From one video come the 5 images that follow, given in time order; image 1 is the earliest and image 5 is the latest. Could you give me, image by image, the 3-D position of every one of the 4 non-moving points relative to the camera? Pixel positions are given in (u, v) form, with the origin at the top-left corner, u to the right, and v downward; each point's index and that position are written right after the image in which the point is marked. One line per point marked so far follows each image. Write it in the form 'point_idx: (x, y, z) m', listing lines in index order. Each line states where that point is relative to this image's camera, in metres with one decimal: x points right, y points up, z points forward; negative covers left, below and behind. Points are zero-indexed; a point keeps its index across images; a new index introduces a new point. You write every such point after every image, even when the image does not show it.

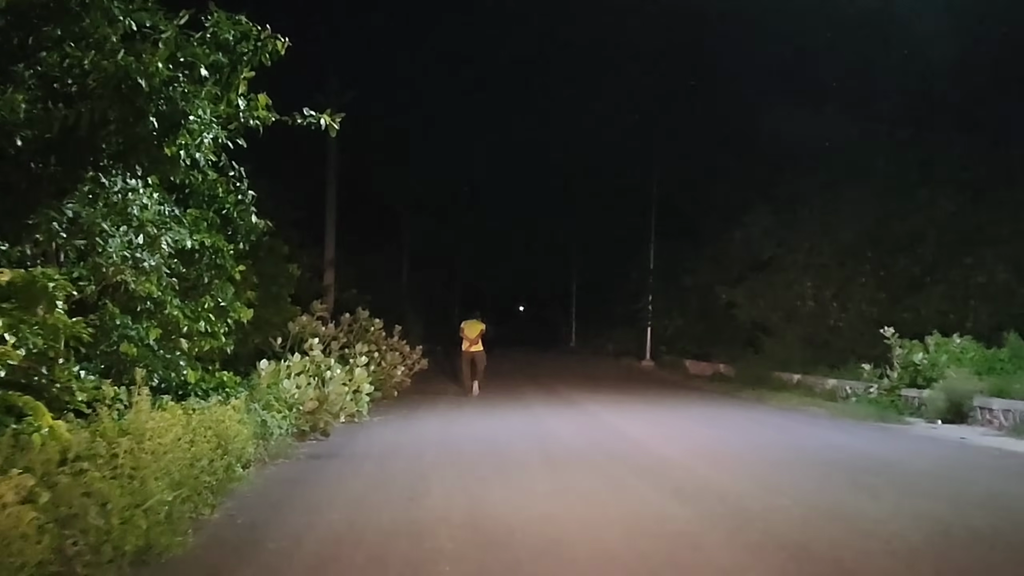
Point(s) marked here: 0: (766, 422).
0: (+4.1, -2.2, +17.6) m
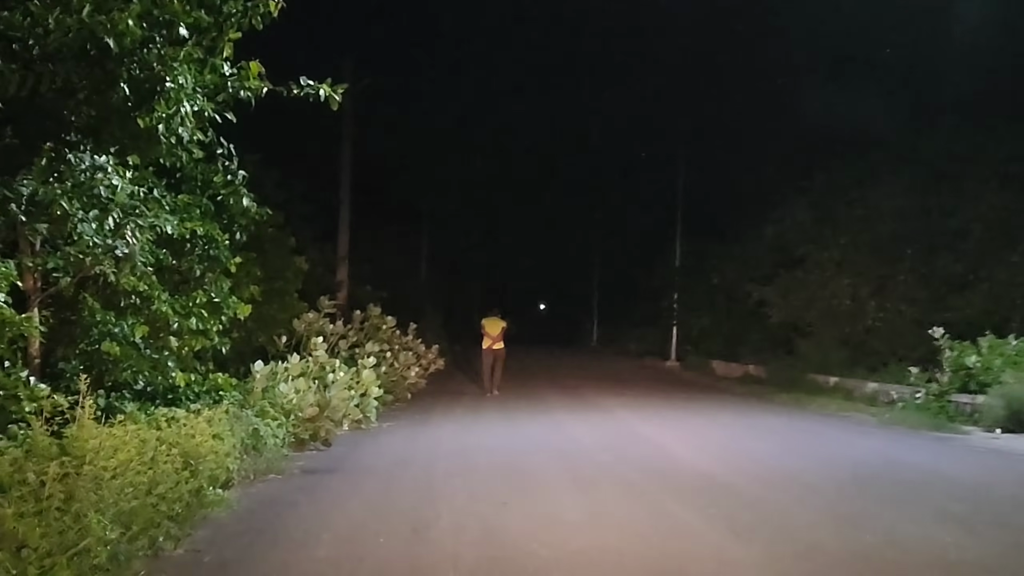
0: (+4.4, -2.1, +16.1) m
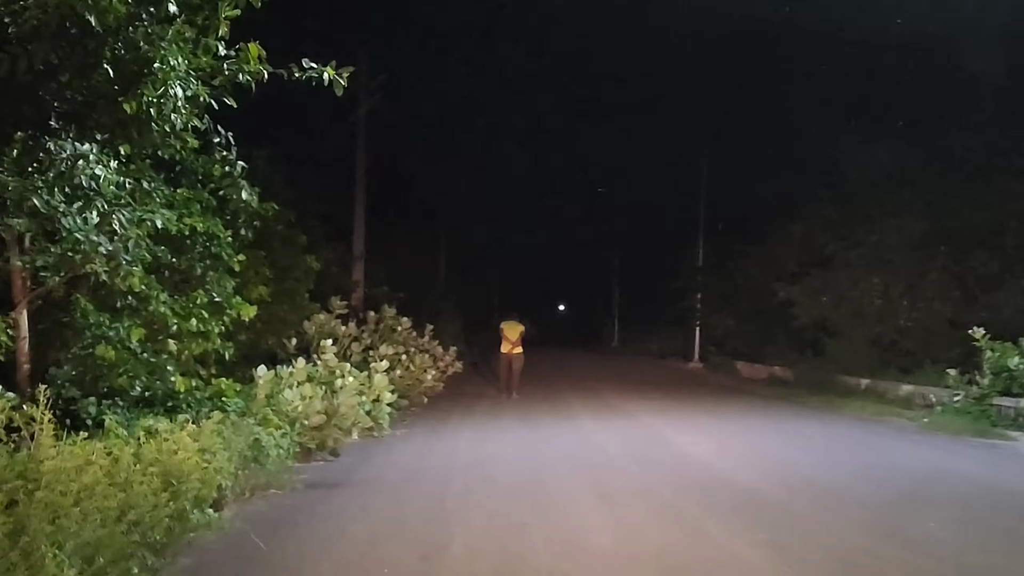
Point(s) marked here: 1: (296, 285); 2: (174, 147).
0: (+4.7, -2.1, +15.1) m
1: (-3.8, +0.1, +19.3) m
2: (-3.4, +1.4, +11.1) m
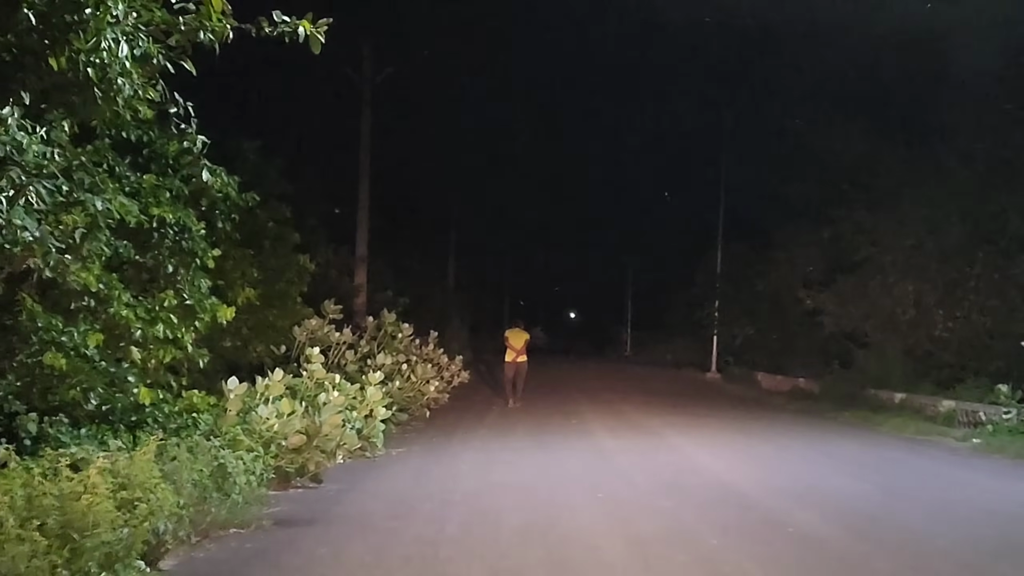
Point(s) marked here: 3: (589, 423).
0: (+4.8, -2.1, +13.4) m
1: (-3.7, 0.0, +17.6) m
2: (-3.3, +1.5, +9.5) m
3: (+1.3, -2.3, +18.2) m
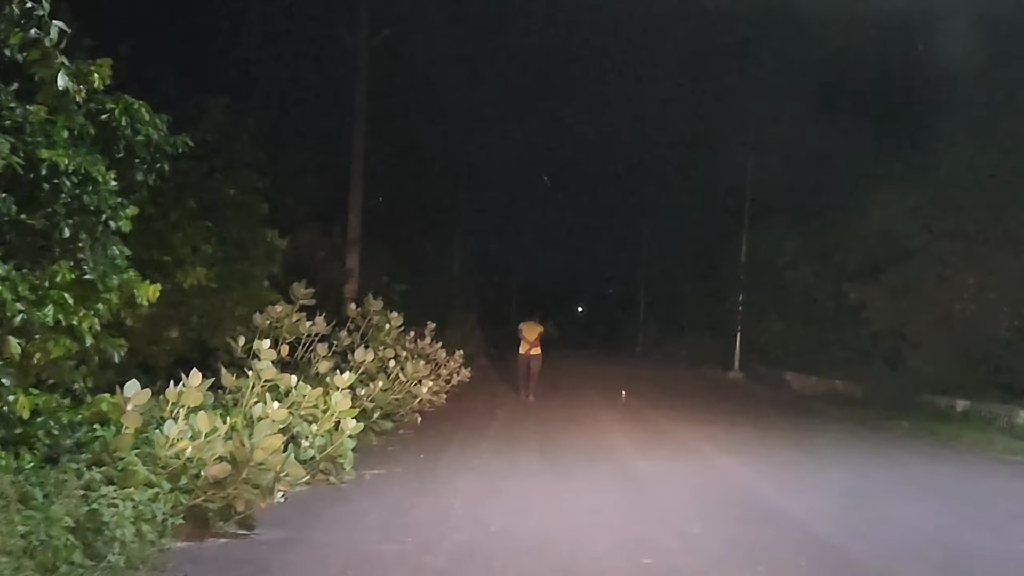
0: (+4.9, -2.0, +10.4) m
1: (-3.5, +0.3, +14.6) m
2: (-3.3, +1.7, +6.5) m
3: (+1.4, -2.1, +15.1) m
